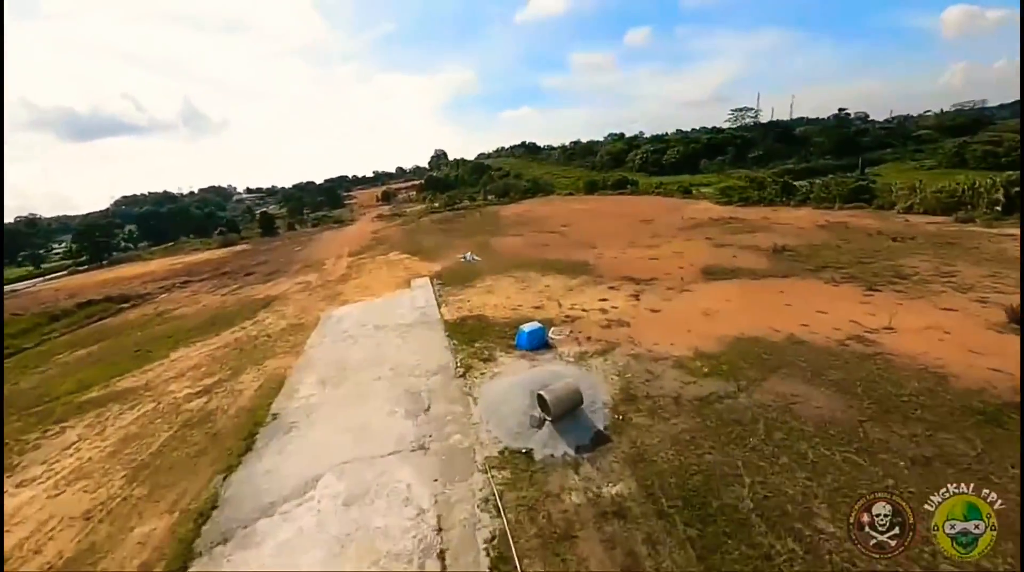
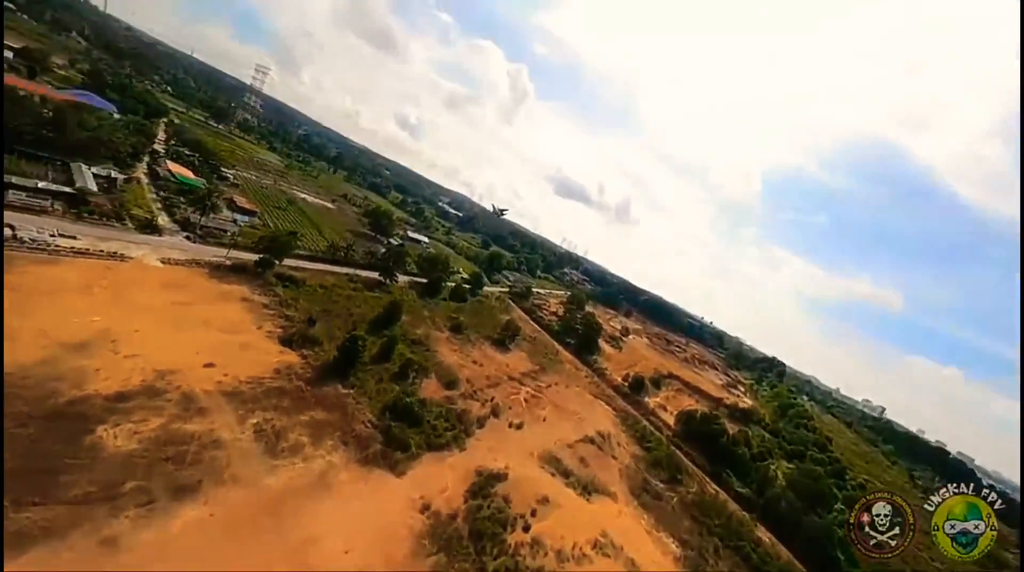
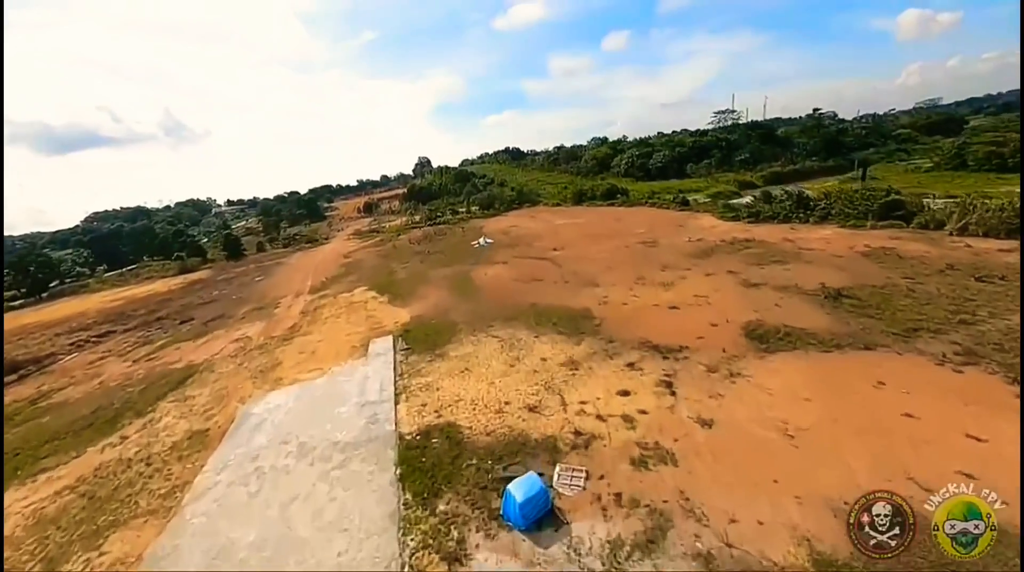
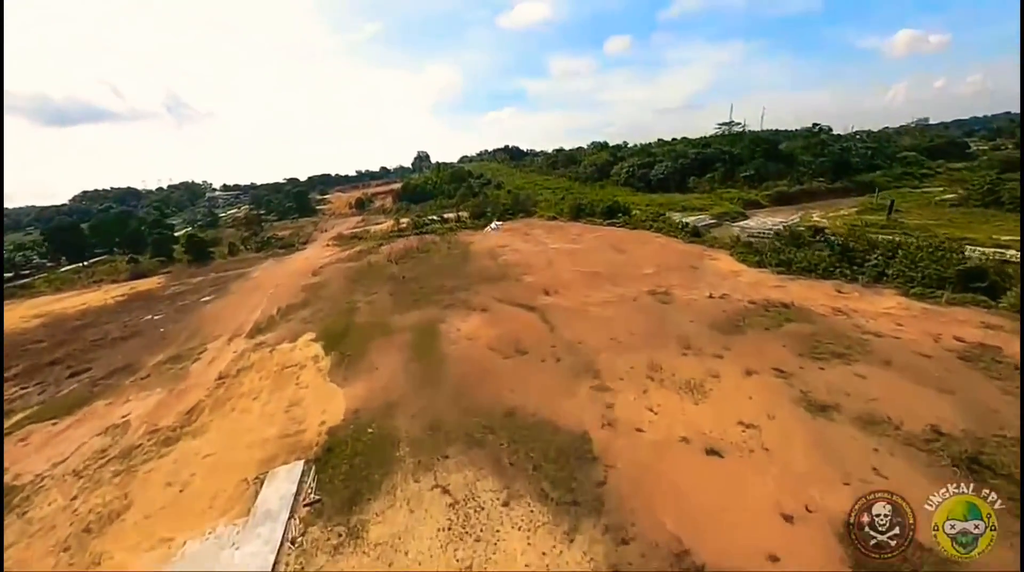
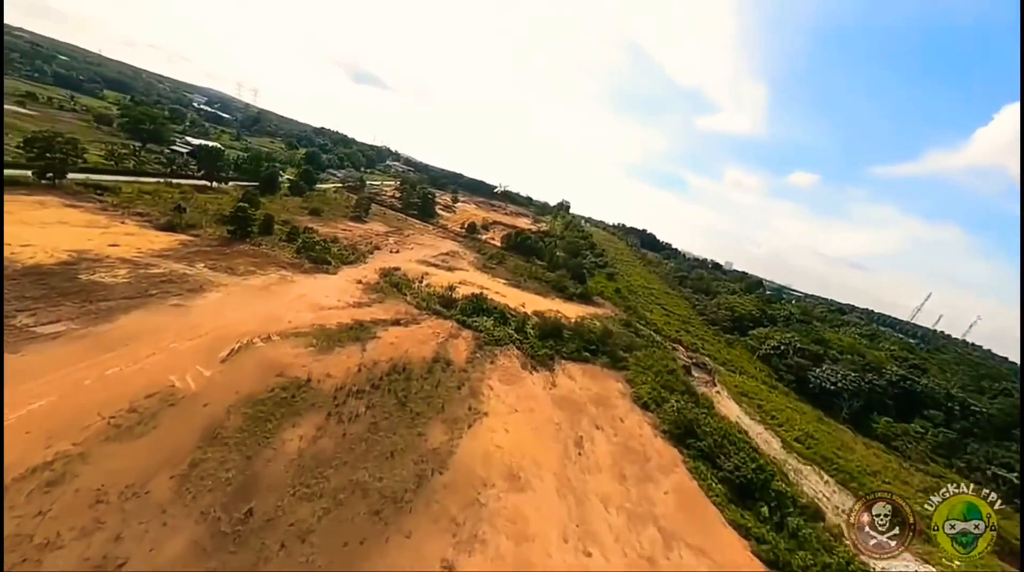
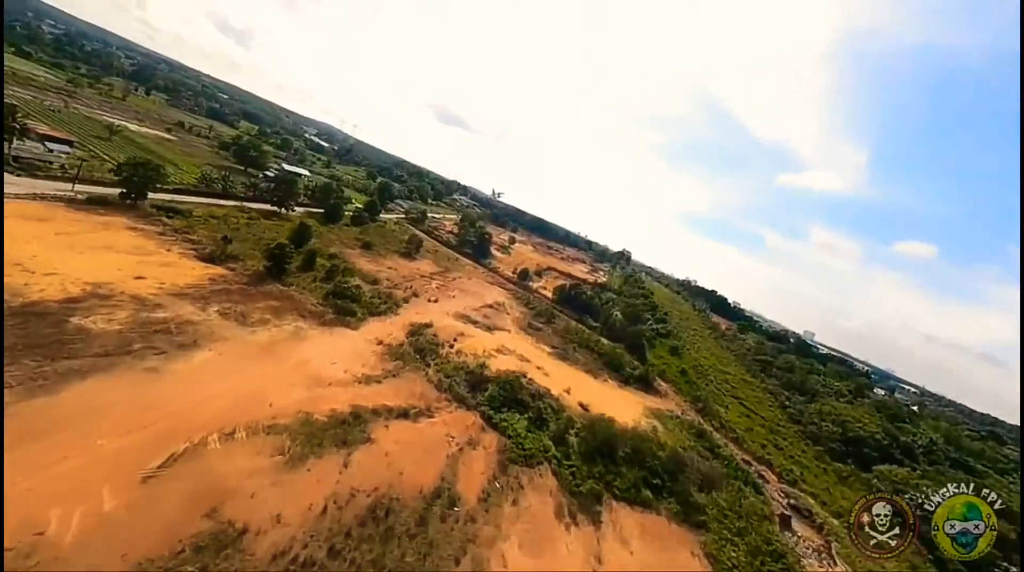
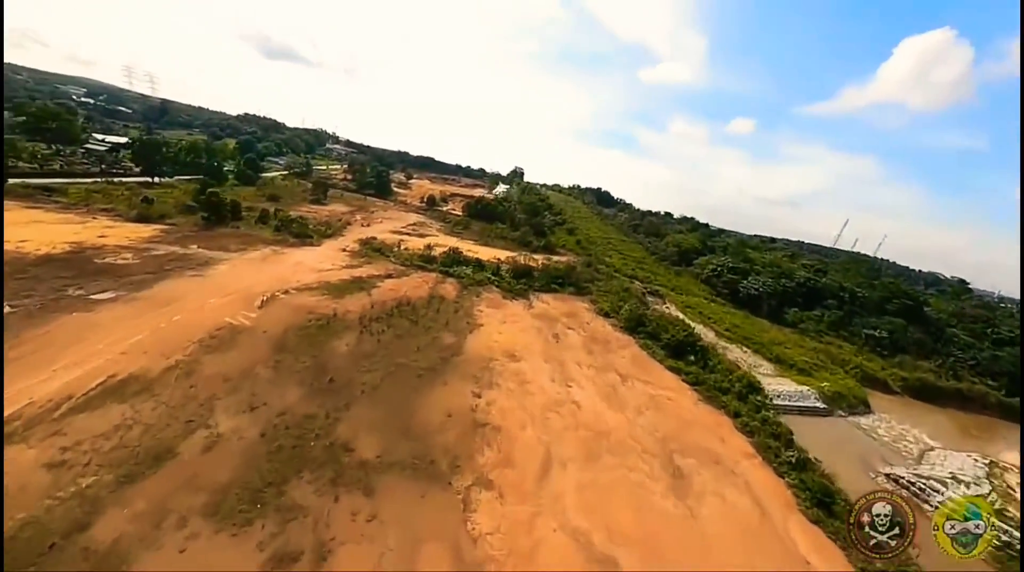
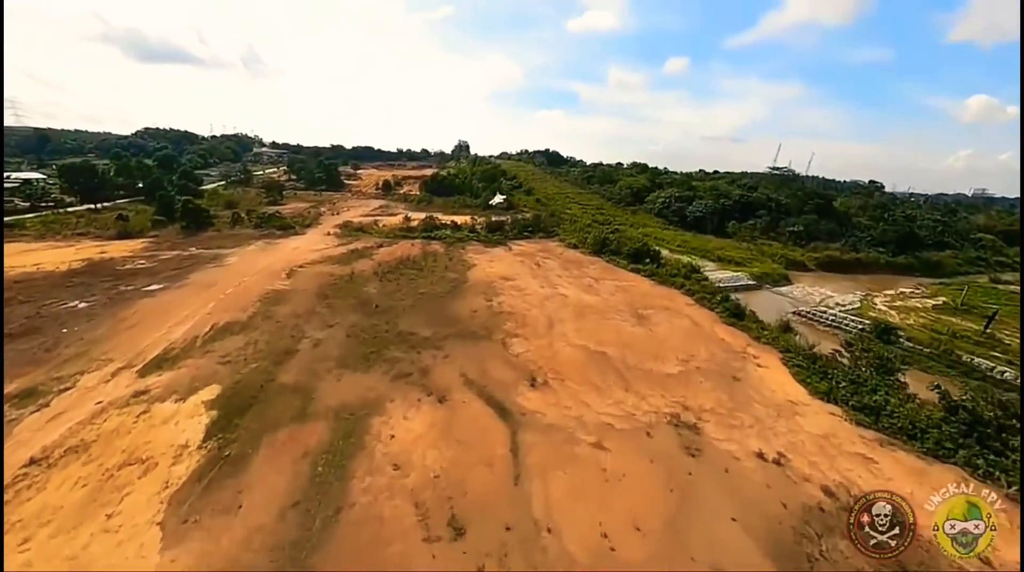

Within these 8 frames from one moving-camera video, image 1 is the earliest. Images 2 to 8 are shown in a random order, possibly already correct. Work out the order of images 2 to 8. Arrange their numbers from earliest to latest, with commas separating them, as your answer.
3, 4, 8, 7, 5, 6, 2
